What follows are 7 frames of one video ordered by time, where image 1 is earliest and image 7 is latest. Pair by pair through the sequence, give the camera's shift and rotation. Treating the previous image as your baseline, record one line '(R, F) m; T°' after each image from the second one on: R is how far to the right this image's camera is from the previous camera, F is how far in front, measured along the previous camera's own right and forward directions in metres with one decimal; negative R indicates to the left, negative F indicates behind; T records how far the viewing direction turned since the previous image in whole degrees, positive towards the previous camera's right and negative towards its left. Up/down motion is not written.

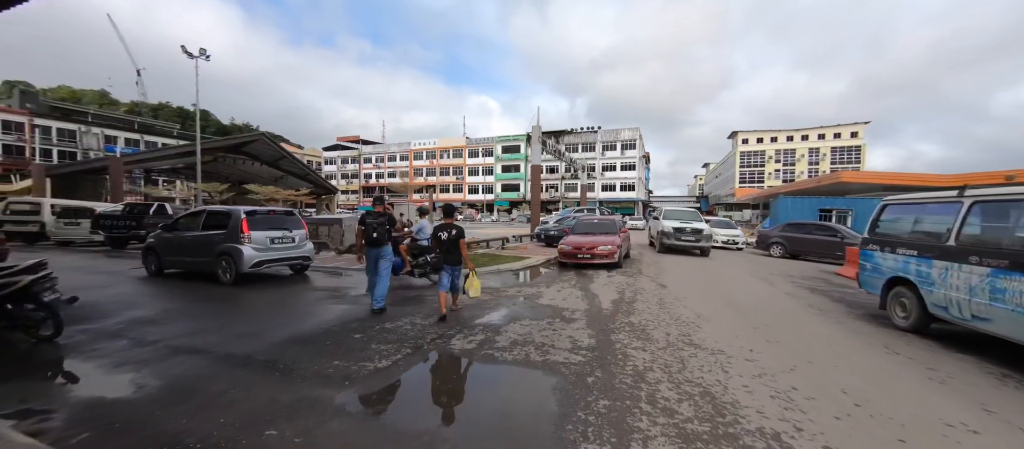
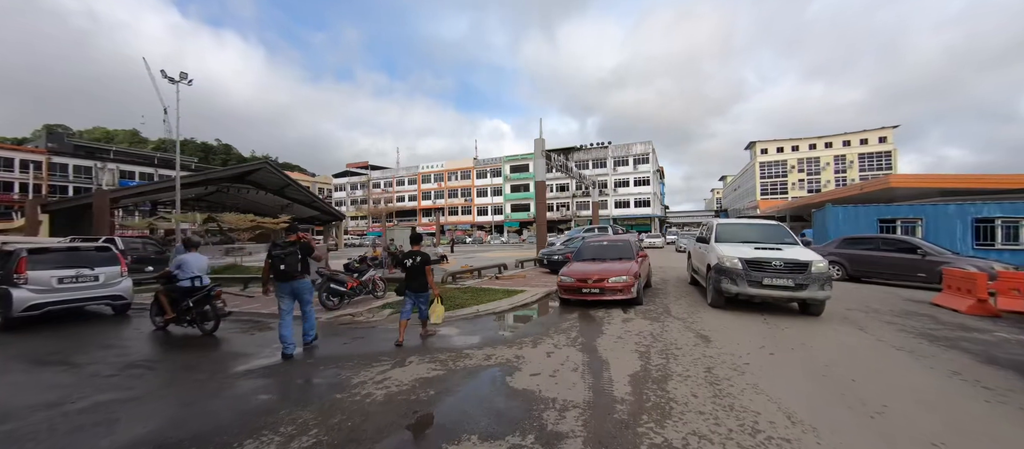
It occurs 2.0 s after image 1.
(+0.7, +2.2) m; -2°
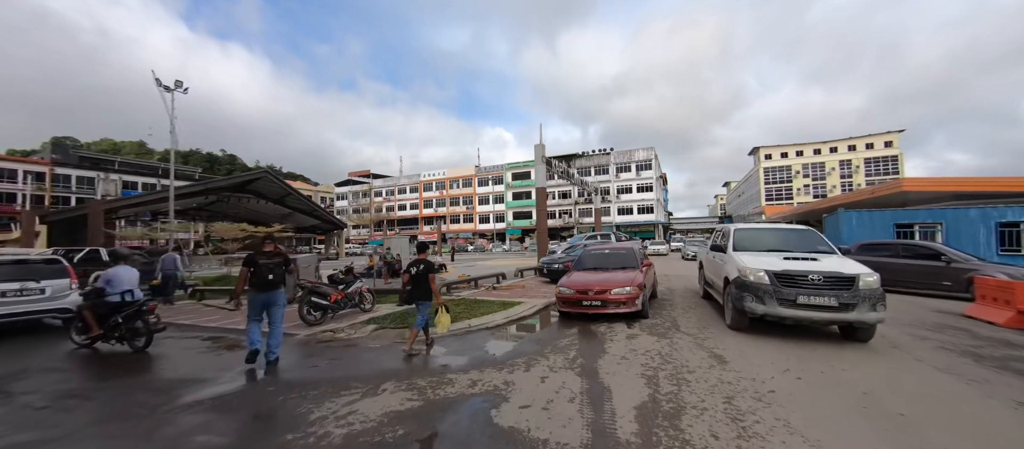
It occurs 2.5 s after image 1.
(+0.2, +0.5) m; 0°
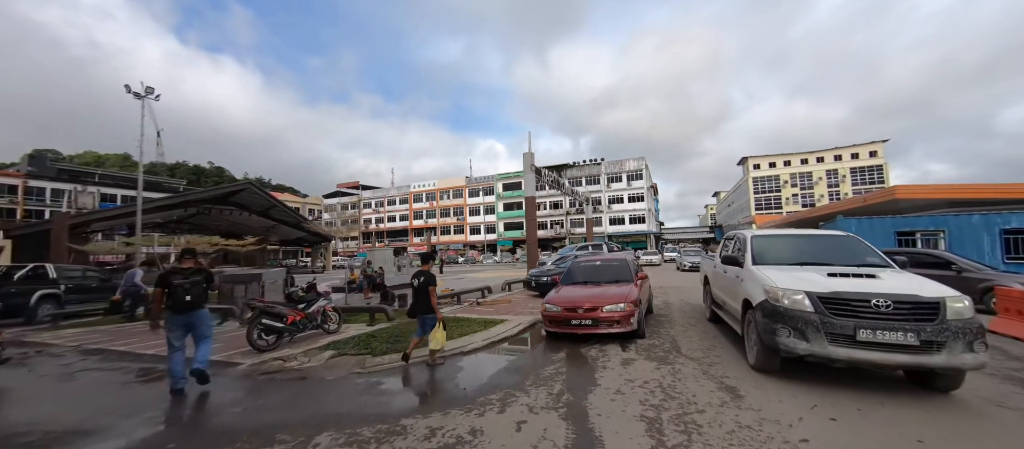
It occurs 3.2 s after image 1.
(+0.2, +0.7) m; +1°
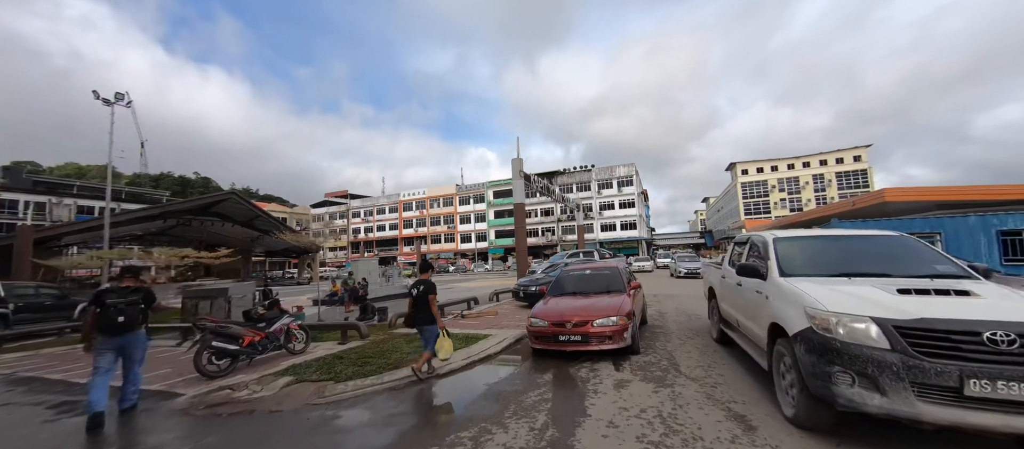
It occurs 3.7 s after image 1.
(+0.2, +0.5) m; +1°
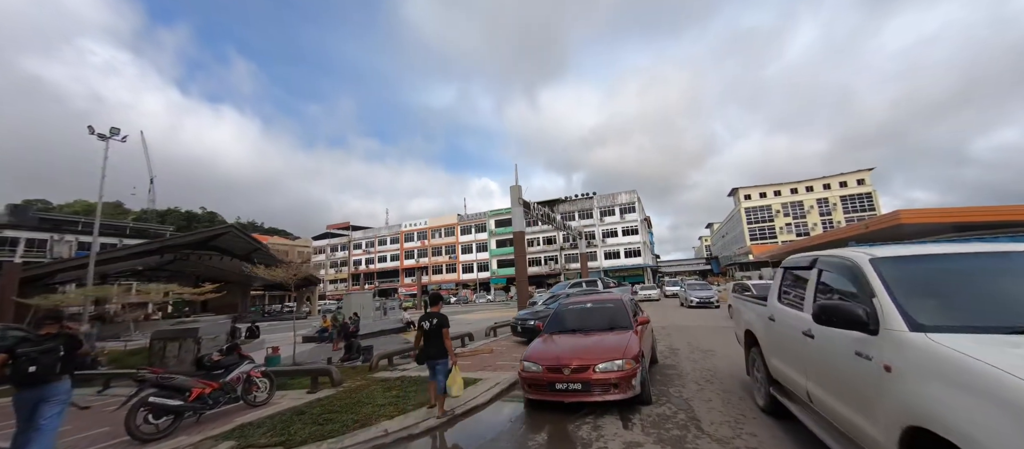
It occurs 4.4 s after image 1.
(+0.2, +0.6) m; 0°
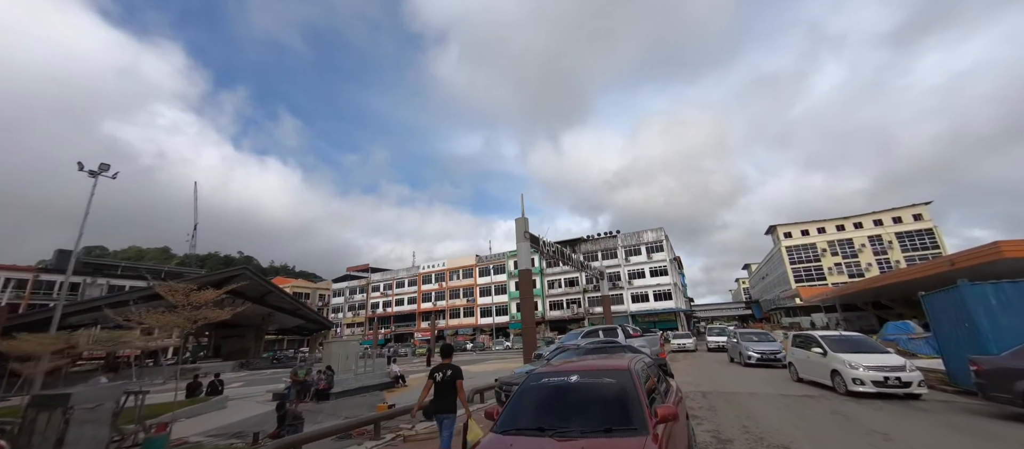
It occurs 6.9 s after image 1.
(+1.0, +2.3) m; -4°
